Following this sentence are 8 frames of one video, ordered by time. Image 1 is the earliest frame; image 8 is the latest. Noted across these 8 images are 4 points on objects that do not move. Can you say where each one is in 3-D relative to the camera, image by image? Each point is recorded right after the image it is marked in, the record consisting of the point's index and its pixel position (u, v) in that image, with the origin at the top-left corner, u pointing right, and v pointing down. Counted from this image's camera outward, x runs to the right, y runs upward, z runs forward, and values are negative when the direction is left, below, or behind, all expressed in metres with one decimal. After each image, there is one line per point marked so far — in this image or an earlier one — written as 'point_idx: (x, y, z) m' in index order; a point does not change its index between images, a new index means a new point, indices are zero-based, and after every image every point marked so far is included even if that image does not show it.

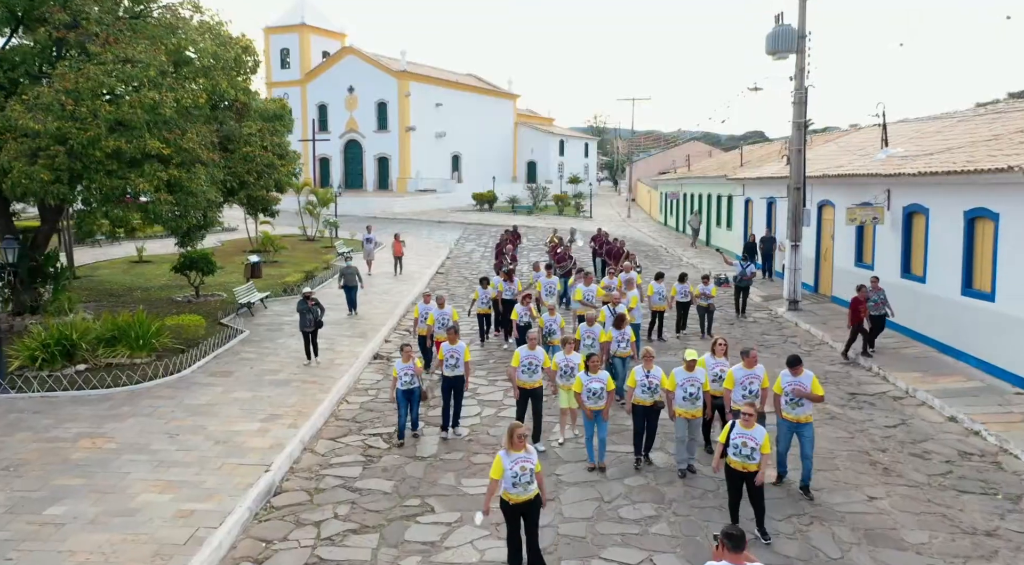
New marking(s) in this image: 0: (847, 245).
0: (+6.5, +0.7, +16.3) m
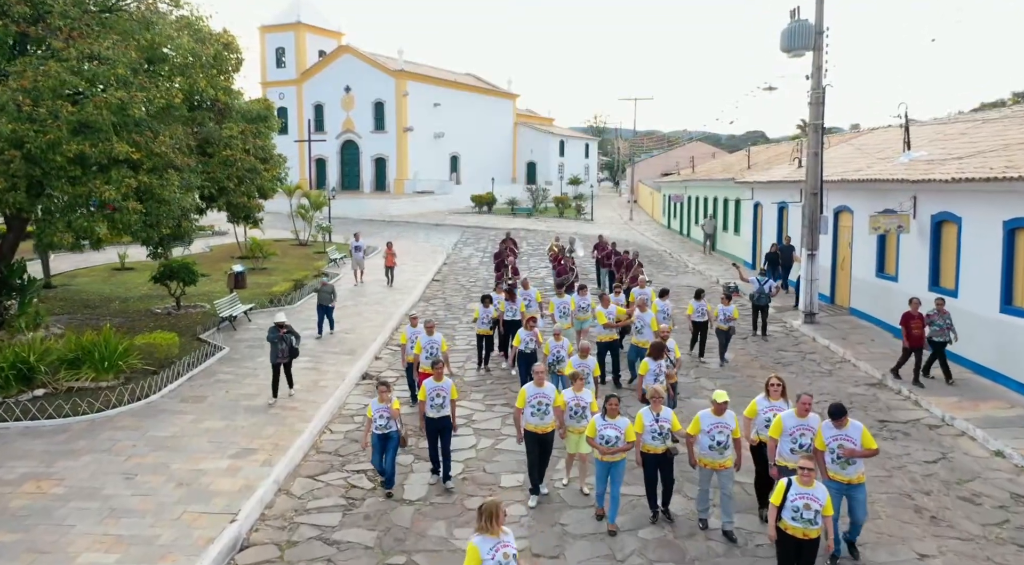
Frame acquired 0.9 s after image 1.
0: (+6.5, +0.5, +15.3) m
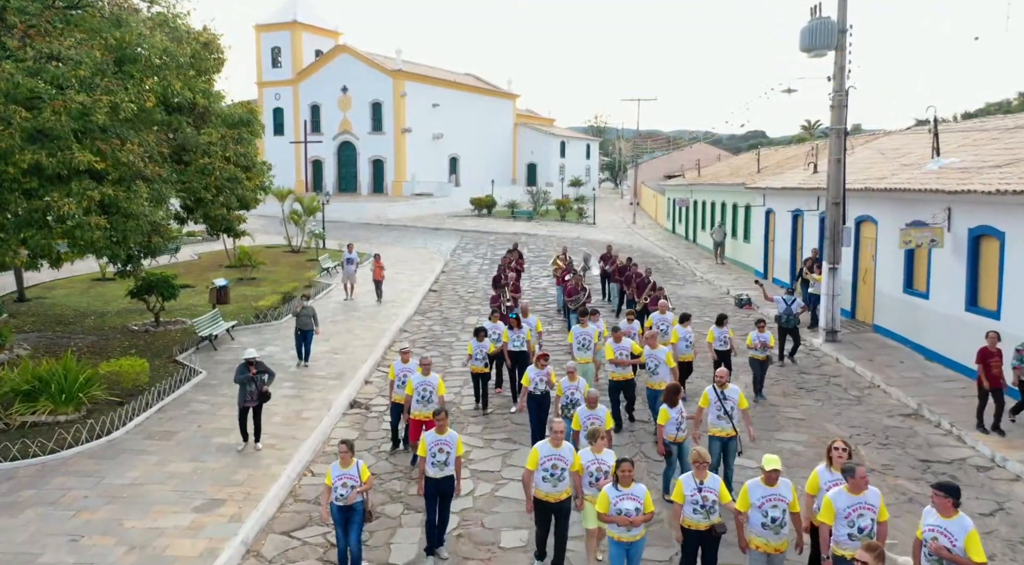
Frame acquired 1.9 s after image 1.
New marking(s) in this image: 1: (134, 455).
0: (+6.5, +0.2, +14.3) m
1: (-4.0, -1.8, +8.9) m
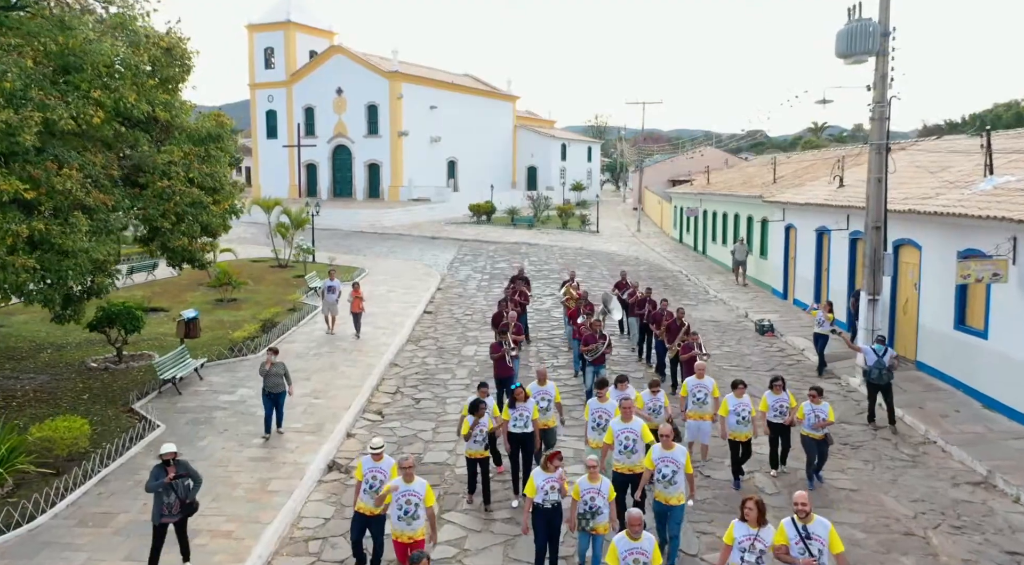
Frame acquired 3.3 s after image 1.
0: (+6.6, -0.3, +12.7) m
1: (-4.0, -2.4, +7.3) m
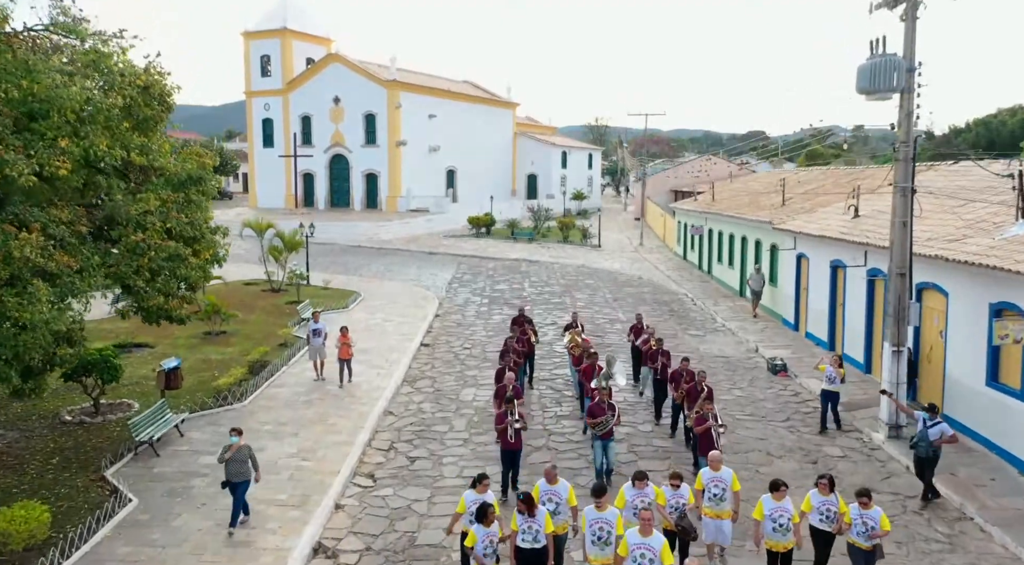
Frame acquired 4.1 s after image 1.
0: (+6.6, -1.0, +11.9) m
1: (-4.0, -3.1, +6.5) m
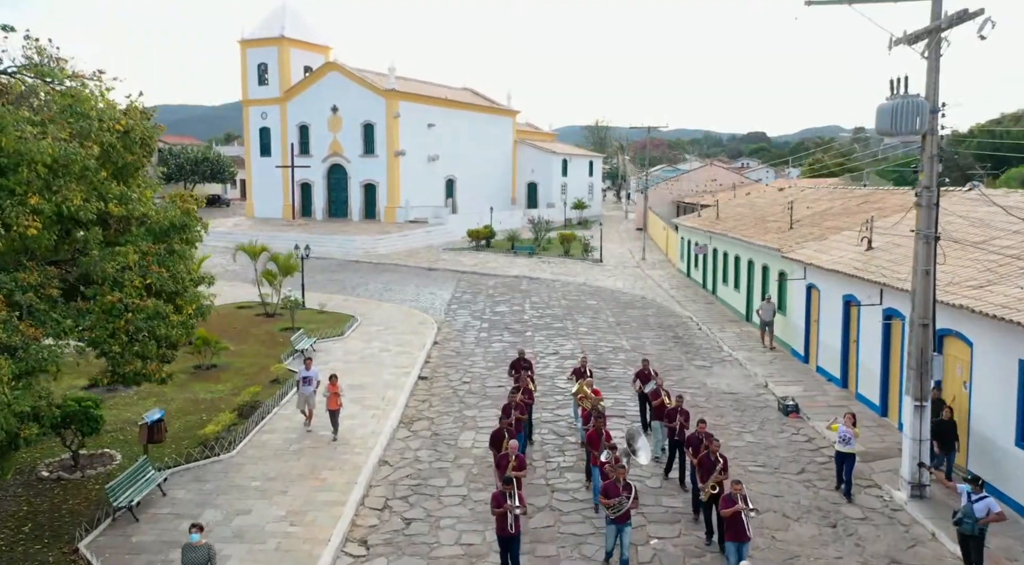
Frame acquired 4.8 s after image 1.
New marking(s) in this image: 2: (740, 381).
0: (+6.6, -1.7, +11.3) m
1: (-4.0, -3.8, +5.9) m
2: (+5.1, -2.2, +18.6) m
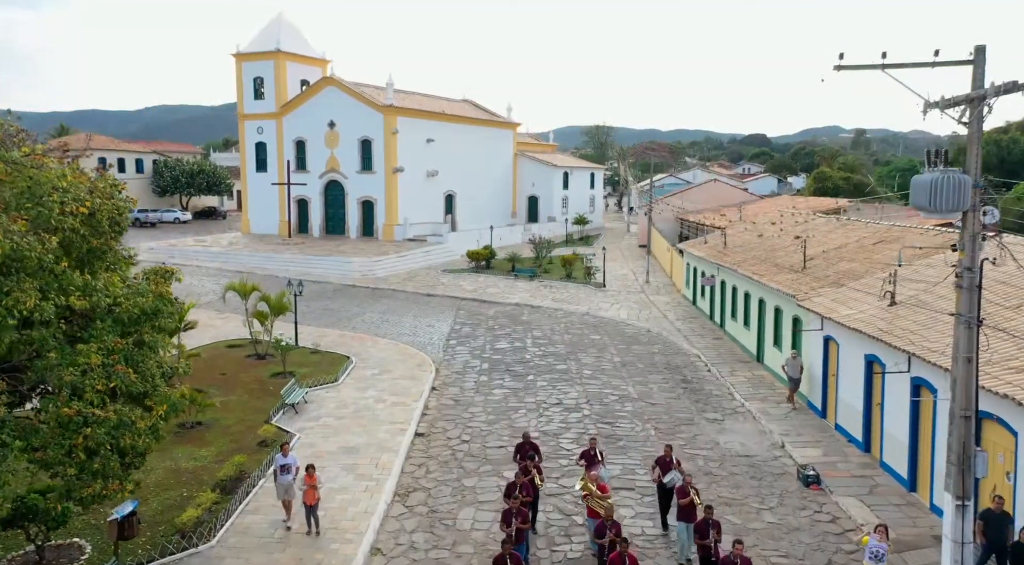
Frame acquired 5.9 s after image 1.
0: (+6.6, -2.9, +10.3) m
1: (-3.9, -5.0, +4.9) m
2: (+5.2, -3.3, +17.7) m
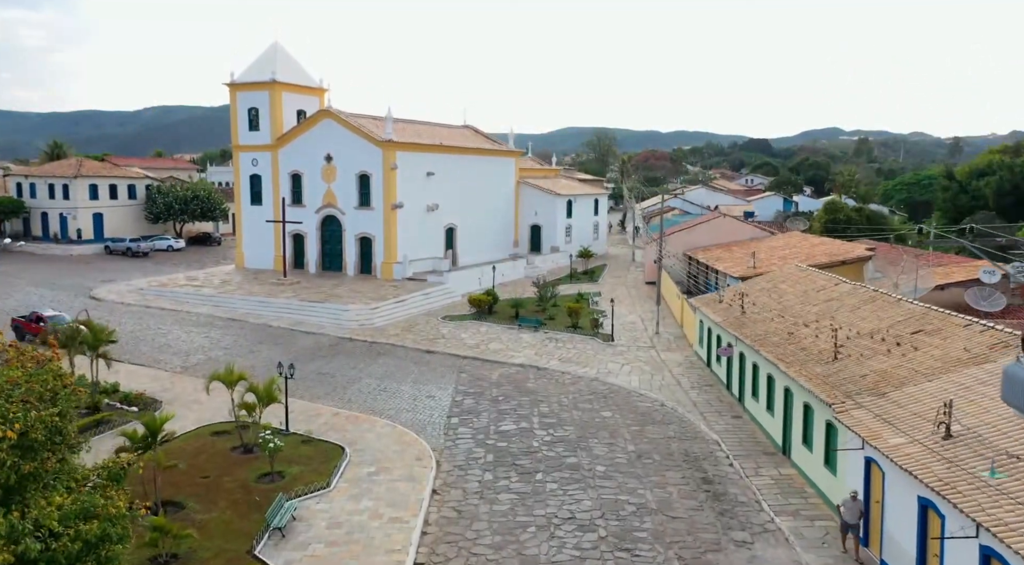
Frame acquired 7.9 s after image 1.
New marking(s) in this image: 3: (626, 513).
0: (+6.8, -5.1, +8.6) m
1: (-3.7, -7.2, +3.2) m
2: (+5.3, -5.6, +15.9) m
3: (+2.6, -5.2, +18.7) m
